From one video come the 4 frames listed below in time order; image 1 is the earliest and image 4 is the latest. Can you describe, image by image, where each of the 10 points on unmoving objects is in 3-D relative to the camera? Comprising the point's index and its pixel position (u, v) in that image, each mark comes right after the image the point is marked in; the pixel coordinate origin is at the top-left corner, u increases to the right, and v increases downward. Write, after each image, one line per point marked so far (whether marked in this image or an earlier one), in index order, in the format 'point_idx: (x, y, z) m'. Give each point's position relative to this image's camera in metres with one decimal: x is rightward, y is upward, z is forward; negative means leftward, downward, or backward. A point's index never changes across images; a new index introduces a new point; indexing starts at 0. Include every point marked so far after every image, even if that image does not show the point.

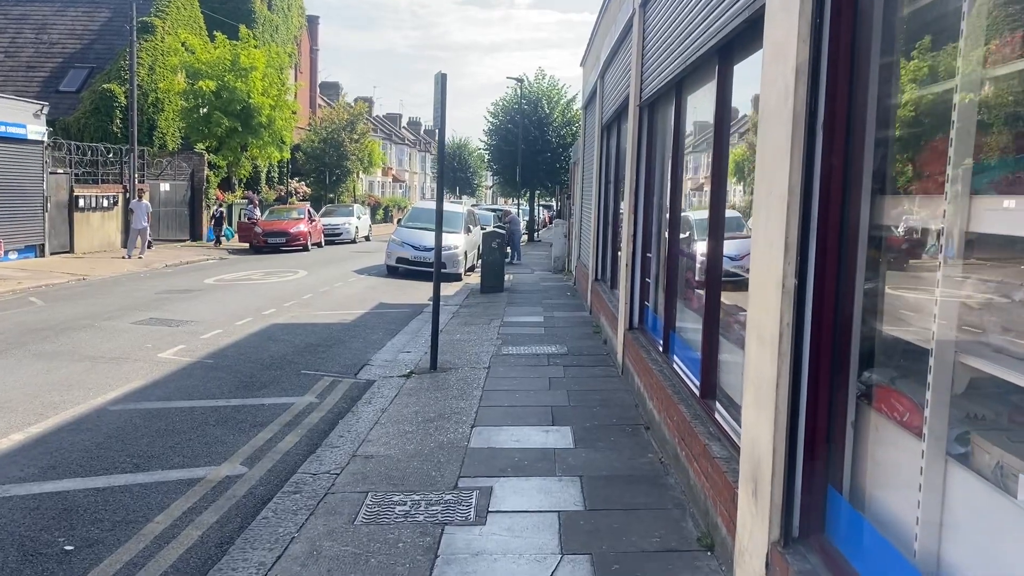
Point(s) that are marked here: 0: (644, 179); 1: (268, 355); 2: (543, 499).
0: (+1.3, +1.1, +8.5) m
1: (-2.7, -0.7, +9.5) m
2: (+0.2, -1.2, +5.1) m
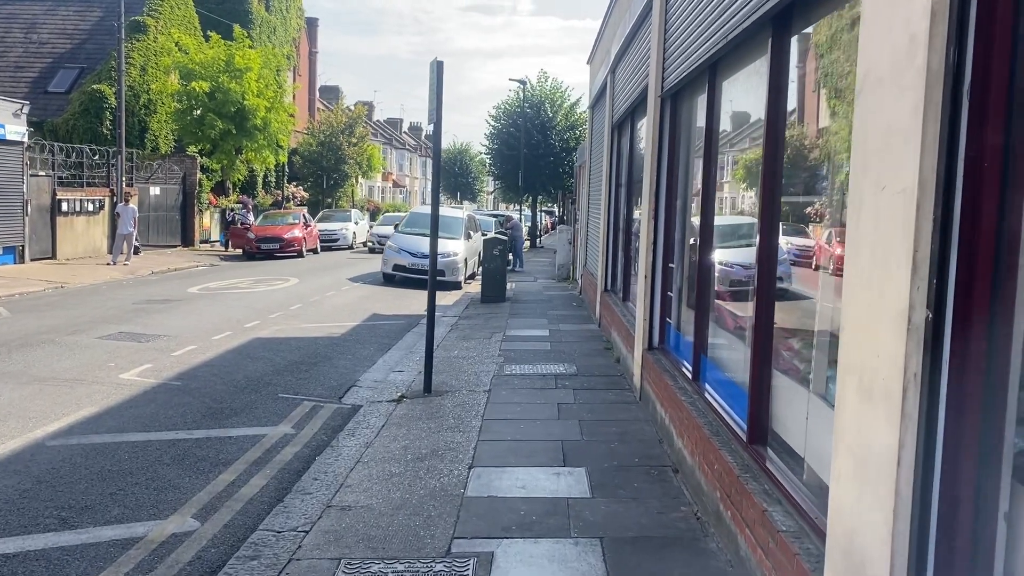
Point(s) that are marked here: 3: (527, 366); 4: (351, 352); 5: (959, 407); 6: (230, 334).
0: (+1.3, +0.9, +7.5) m
1: (-2.6, -0.9, +8.6) m
2: (+0.2, -1.3, +4.1) m
3: (+0.2, -0.8, +9.2) m
4: (-1.9, -0.8, +10.3) m
5: (+1.2, -0.3, +2.3) m
6: (-3.5, -0.6, +10.7) m
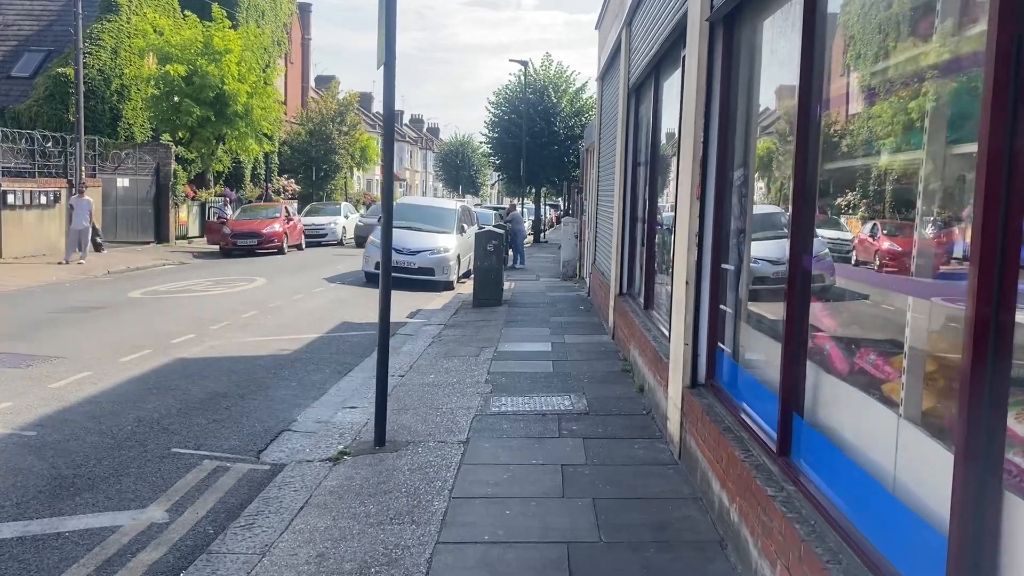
0: (+1.2, +0.9, +5.2) m
1: (-2.7, -0.9, +6.3) m
2: (+0.1, -1.4, +1.8) m
3: (+0.1, -0.9, +7.0) m
4: (-2.0, -0.8, +8.1) m
5: (+1.0, -0.4, 0.0) m
6: (-3.5, -0.6, +8.5) m
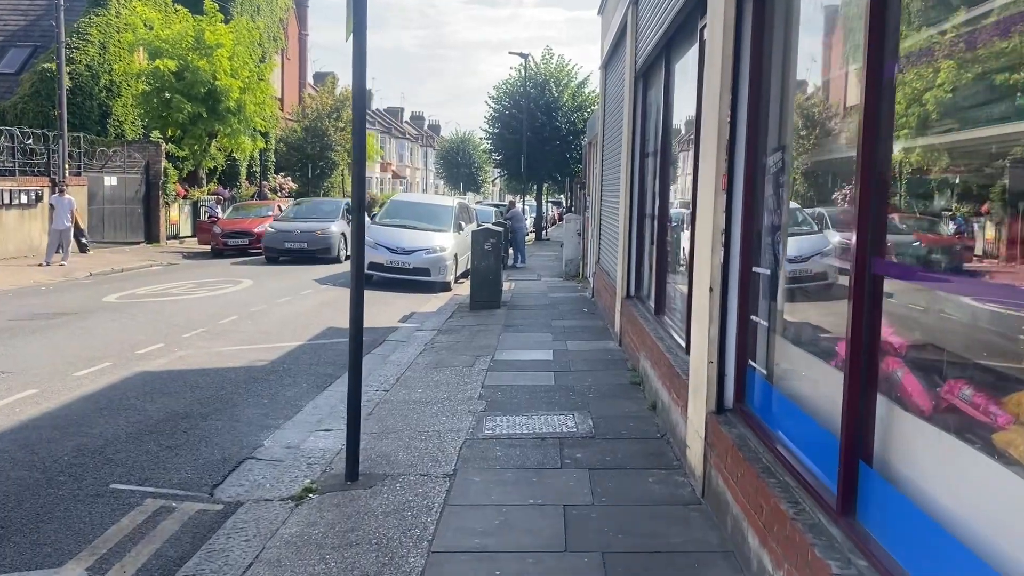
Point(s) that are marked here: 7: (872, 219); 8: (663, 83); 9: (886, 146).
0: (+1.2, +0.8, +4.4) m
1: (-2.8, -1.0, +5.5) m
2: (0.0, -1.5, +1.0) m
3: (0.0, -0.9, +6.1) m
4: (-2.0, -0.9, +7.3) m
5: (+1.0, -0.5, -0.8) m
6: (-3.6, -0.7, +7.7) m
7: (+1.2, +0.3, +3.0) m
8: (+1.3, +1.8, +7.7) m
9: (+1.2, +0.5, +2.9) m
